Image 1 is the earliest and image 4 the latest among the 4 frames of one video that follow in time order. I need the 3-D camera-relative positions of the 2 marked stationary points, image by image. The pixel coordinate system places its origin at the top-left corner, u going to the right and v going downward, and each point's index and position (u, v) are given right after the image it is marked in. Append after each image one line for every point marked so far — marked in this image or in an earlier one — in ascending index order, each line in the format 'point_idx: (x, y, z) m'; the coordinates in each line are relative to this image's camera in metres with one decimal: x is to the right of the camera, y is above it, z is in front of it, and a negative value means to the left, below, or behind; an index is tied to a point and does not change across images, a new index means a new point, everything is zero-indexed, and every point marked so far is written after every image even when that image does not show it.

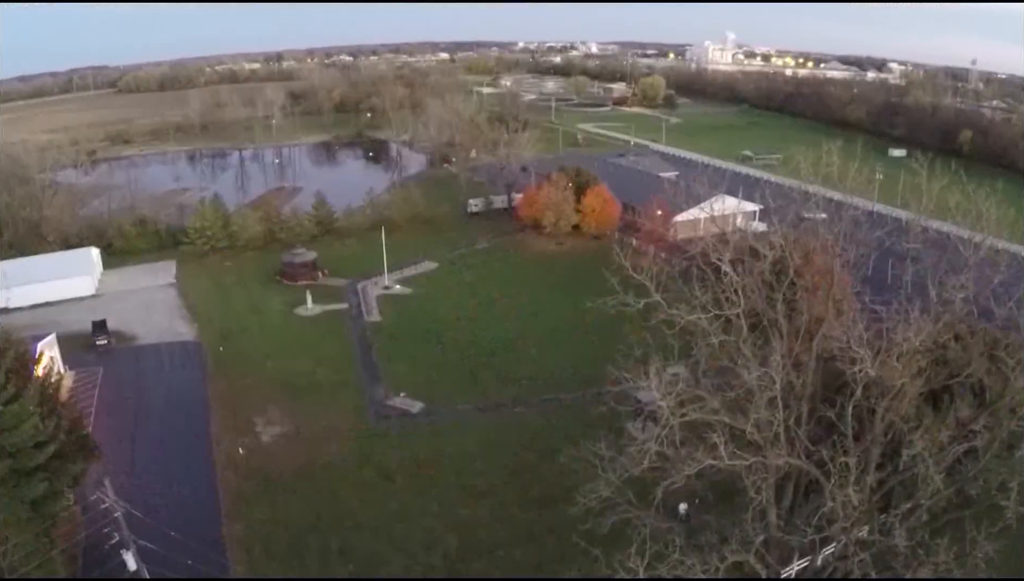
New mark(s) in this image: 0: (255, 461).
0: (-4.9, -3.3, +15.7) m
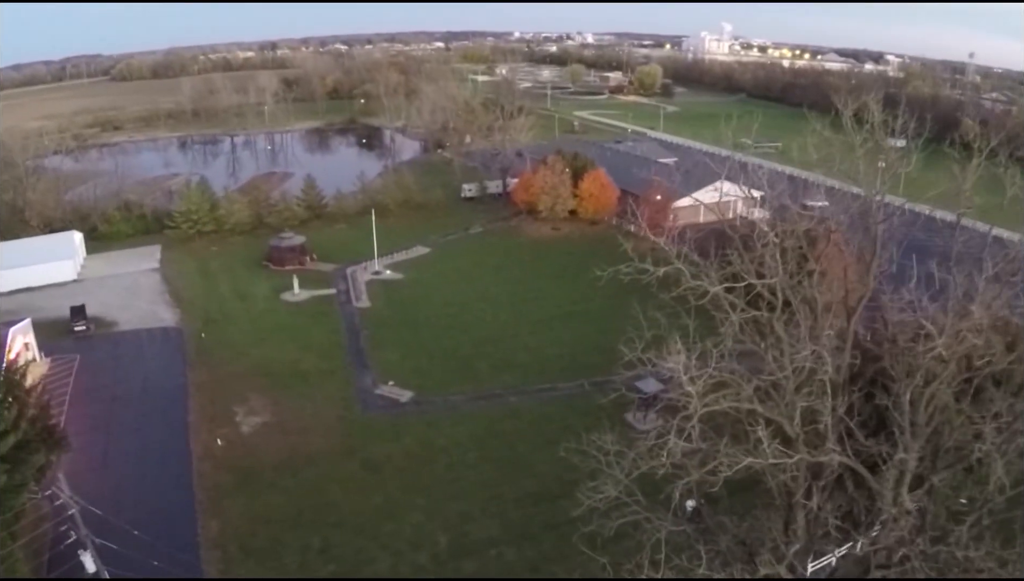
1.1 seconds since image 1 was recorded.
0: (-5.1, -3.0, +15.0) m
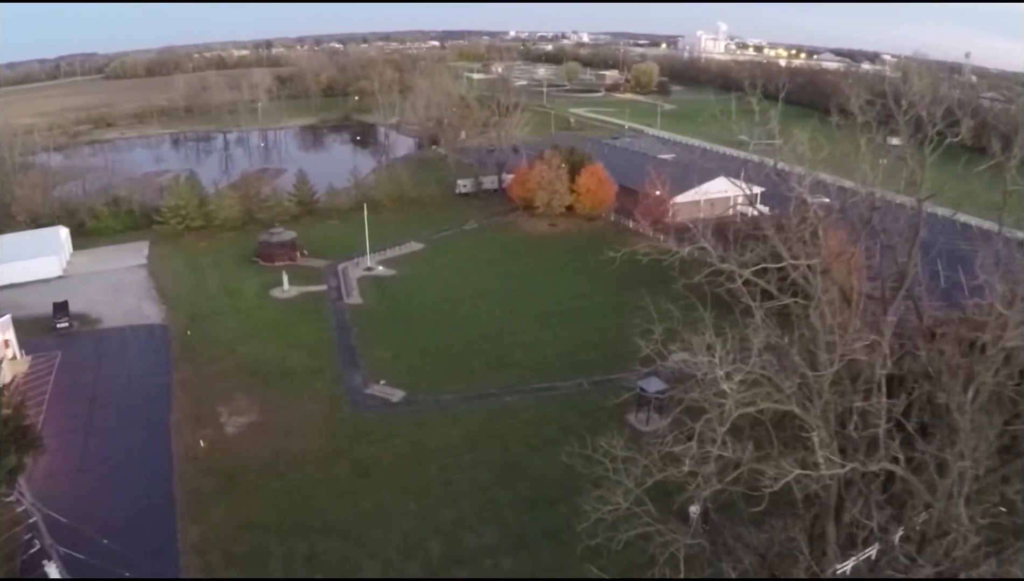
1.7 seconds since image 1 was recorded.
0: (-5.1, -2.9, +14.4) m
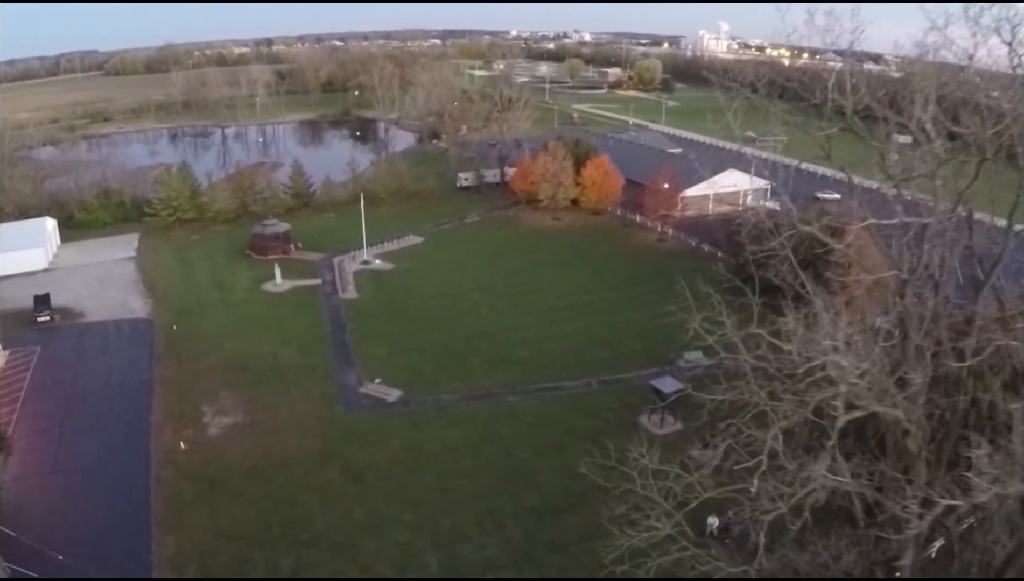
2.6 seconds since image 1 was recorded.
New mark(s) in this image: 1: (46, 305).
0: (-5.1, -2.7, +13.5) m
1: (-10.9, -0.3, +19.1) m
